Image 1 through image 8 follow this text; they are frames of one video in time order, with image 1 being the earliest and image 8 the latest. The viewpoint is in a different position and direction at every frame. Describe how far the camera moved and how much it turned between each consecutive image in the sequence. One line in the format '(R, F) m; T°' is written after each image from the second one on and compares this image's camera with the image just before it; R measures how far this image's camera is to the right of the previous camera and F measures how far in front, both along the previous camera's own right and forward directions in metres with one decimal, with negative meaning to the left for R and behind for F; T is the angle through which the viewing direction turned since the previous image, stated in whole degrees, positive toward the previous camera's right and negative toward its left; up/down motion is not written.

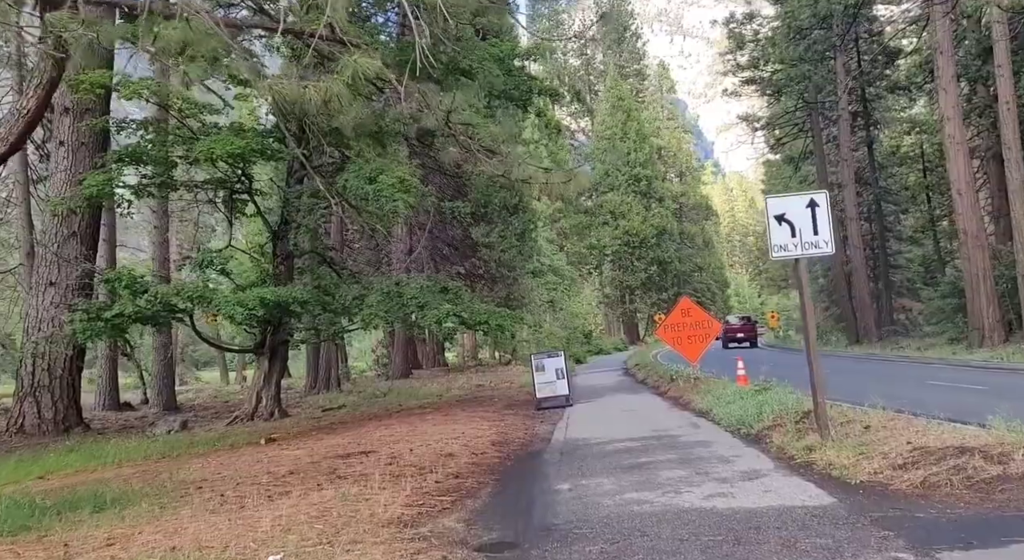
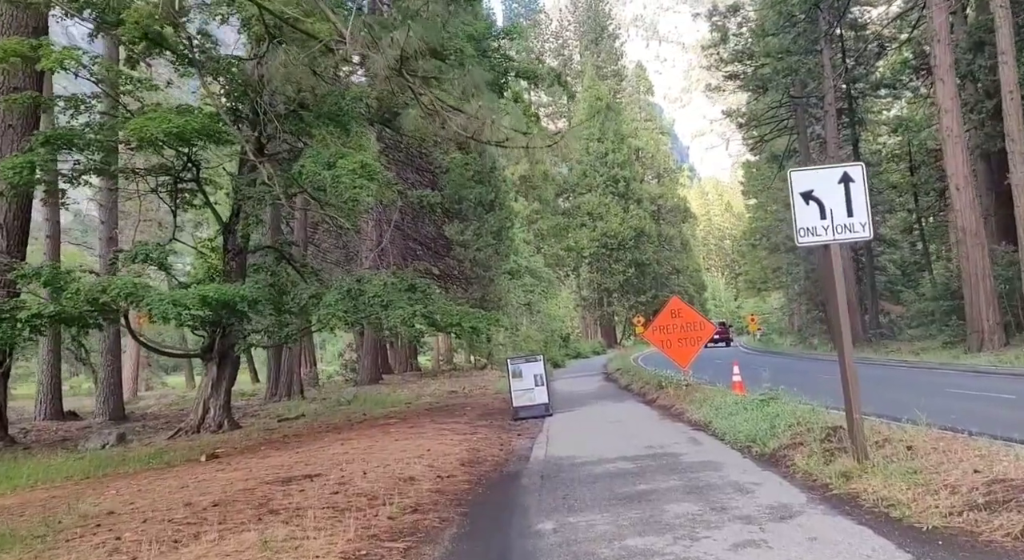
(0.0, +2.1) m; +1°
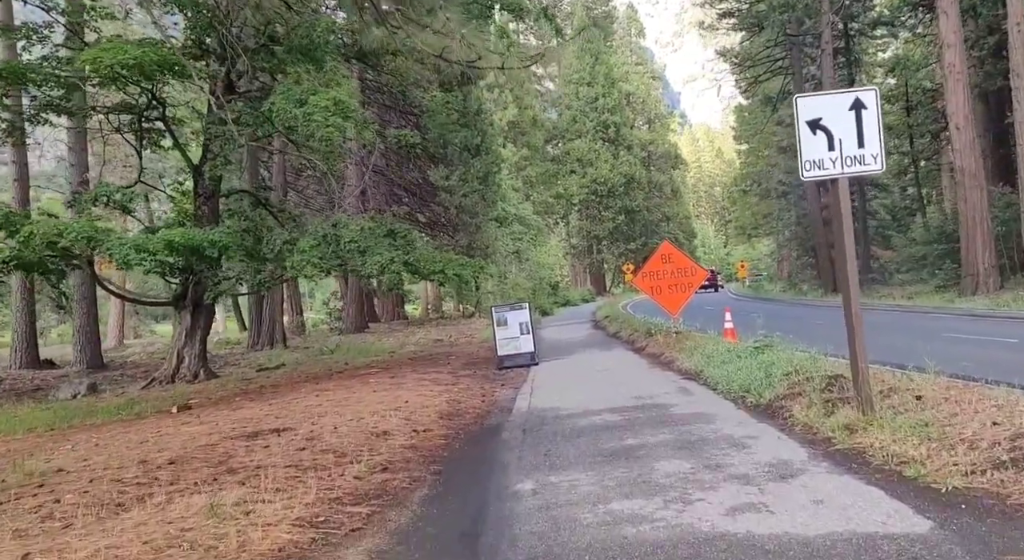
(+0.1, +0.8) m; 0°
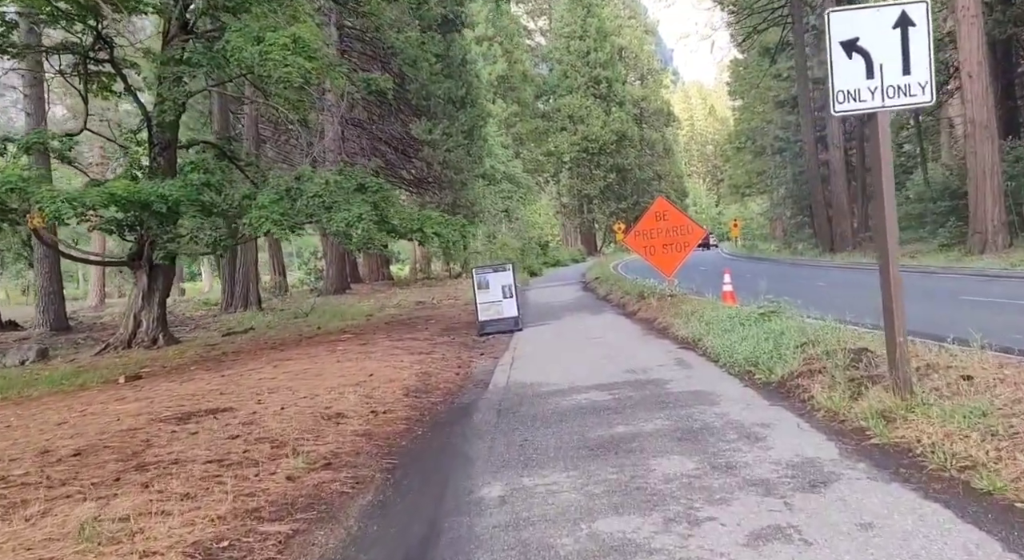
(+0.1, +1.5) m; 0°
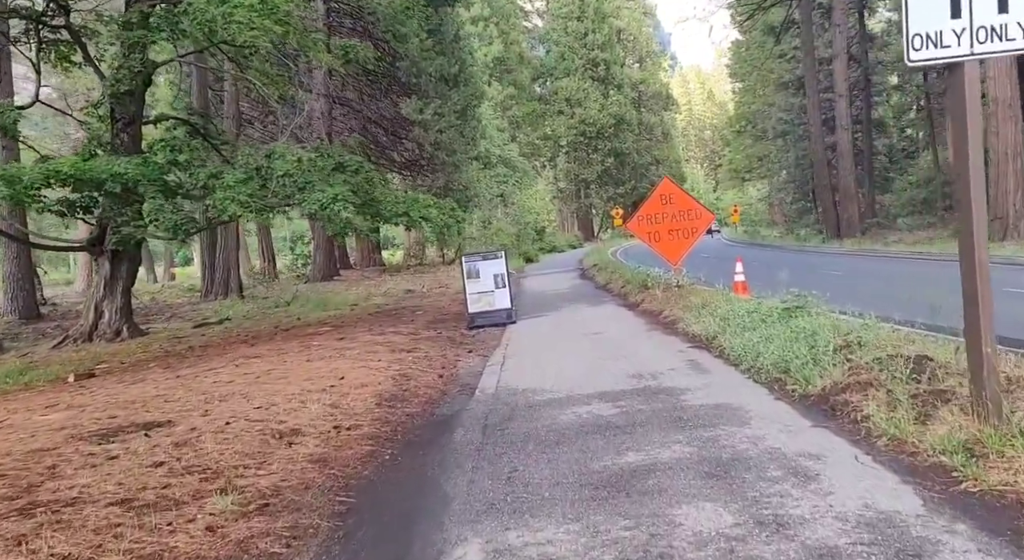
(+0.1, +1.5) m; 0°
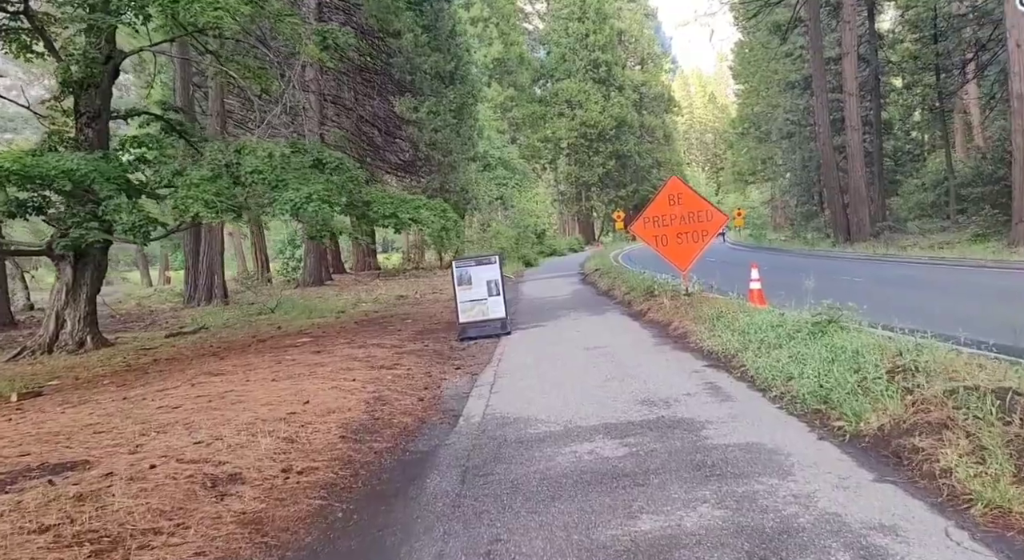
(+0.1, +1.4) m; 0°
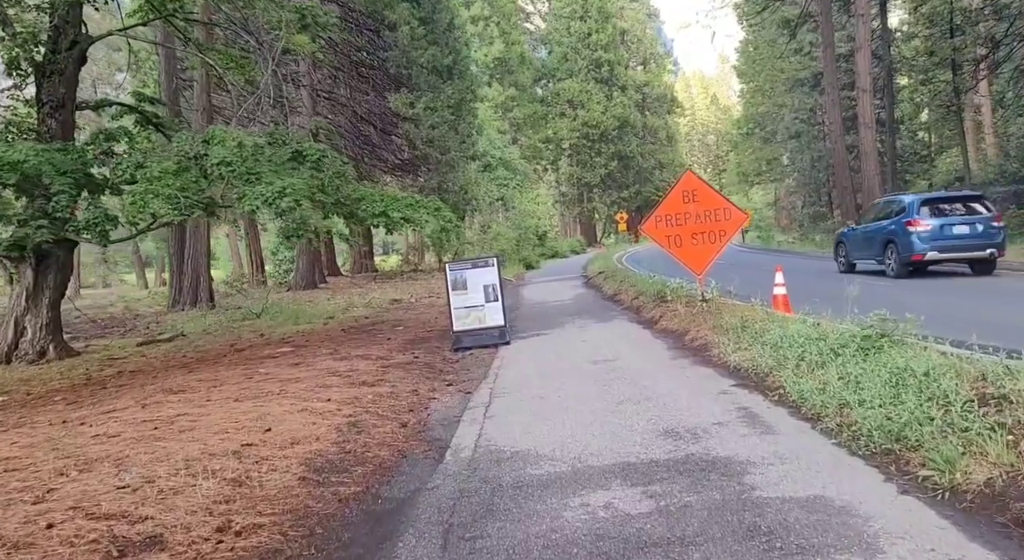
(0.0, +1.4) m; 0°
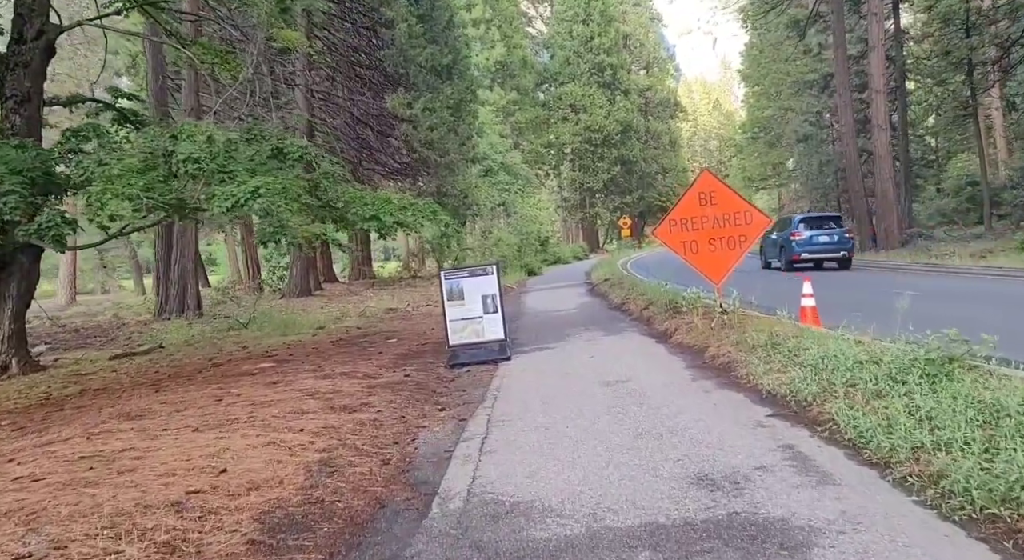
(0.0, +1.3) m; 0°
